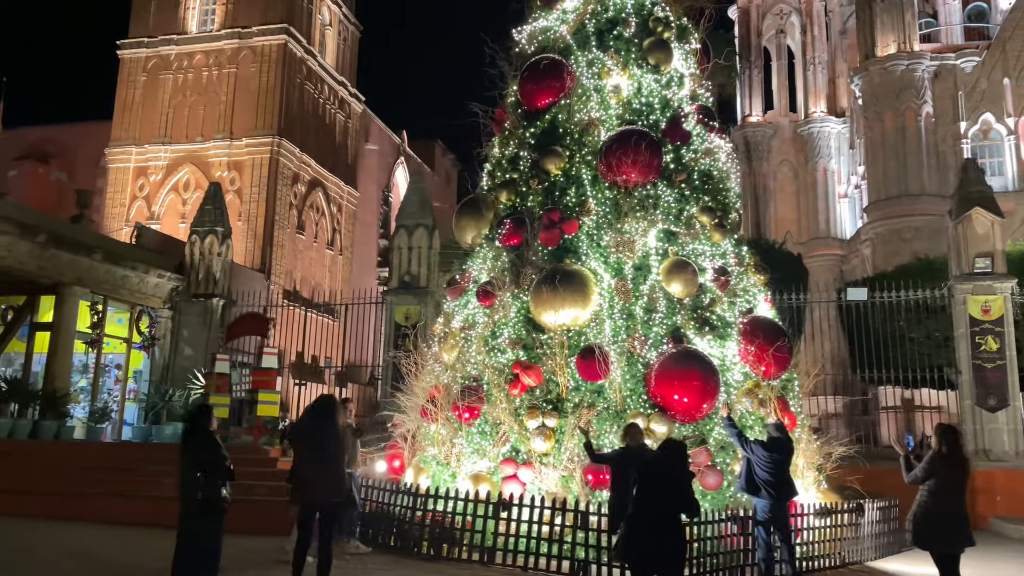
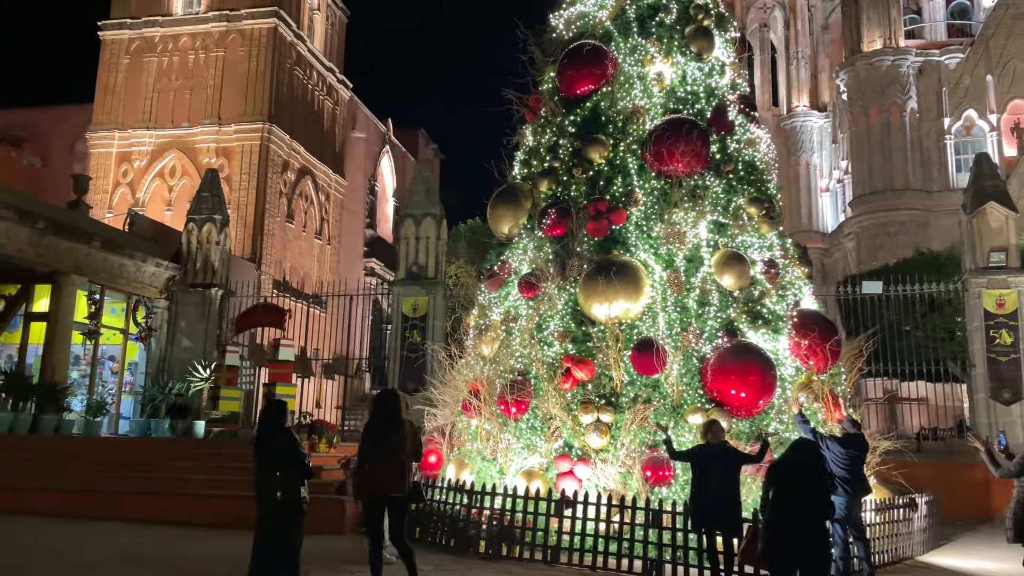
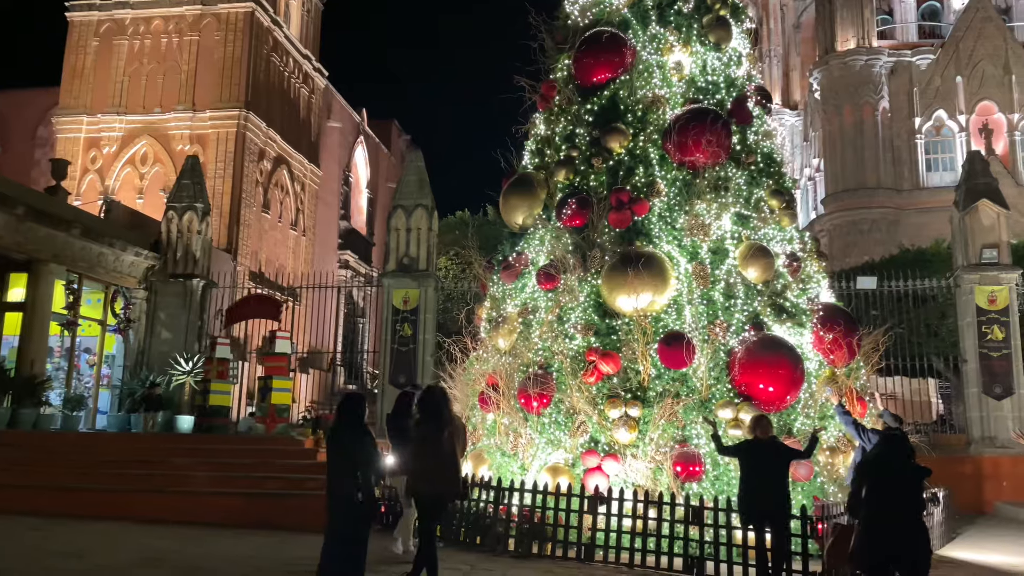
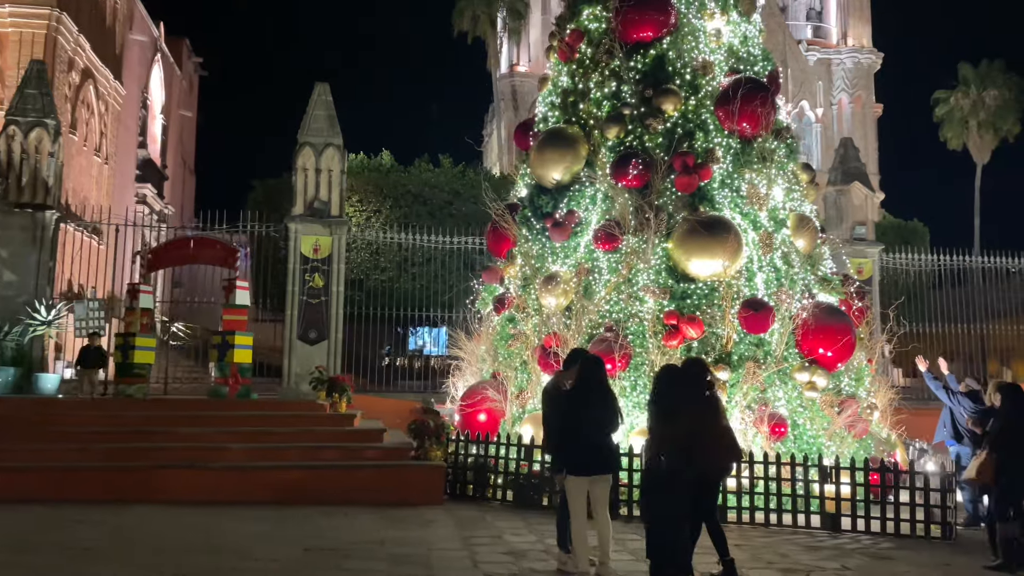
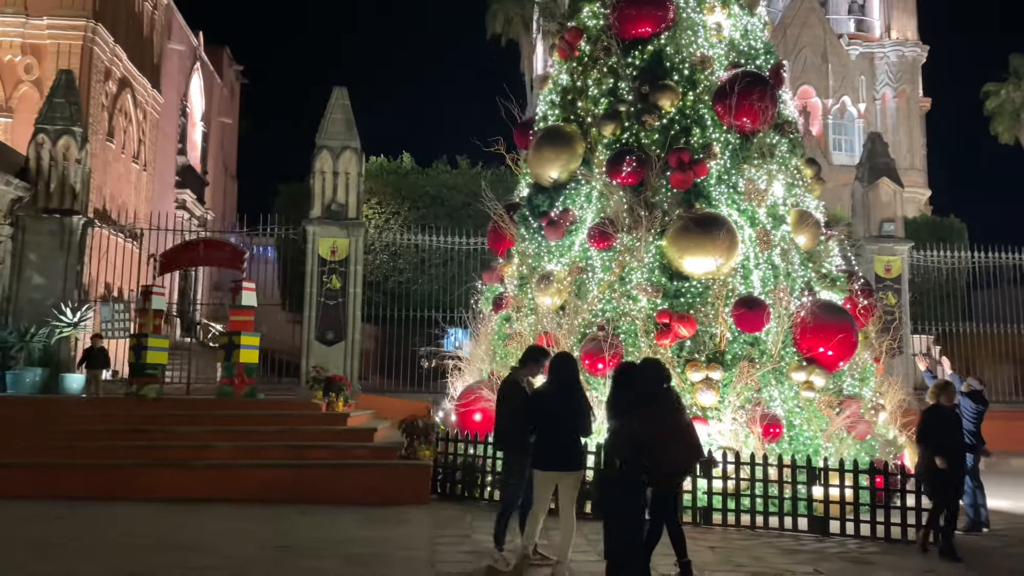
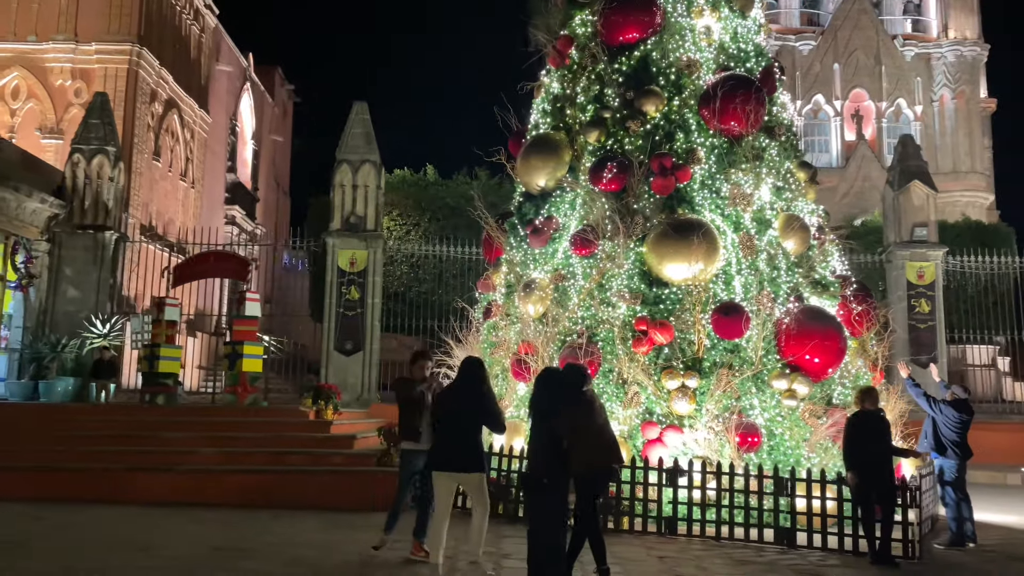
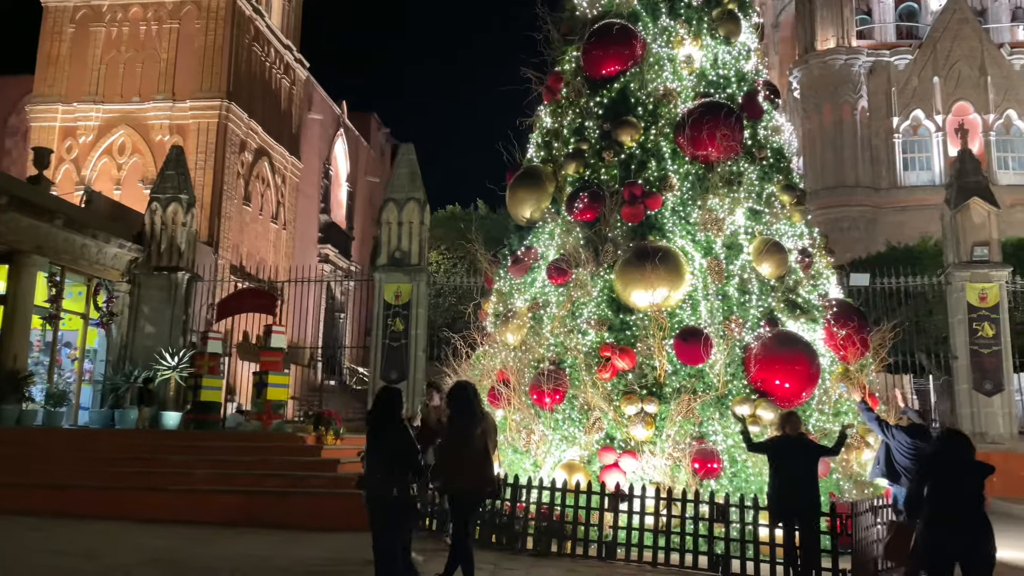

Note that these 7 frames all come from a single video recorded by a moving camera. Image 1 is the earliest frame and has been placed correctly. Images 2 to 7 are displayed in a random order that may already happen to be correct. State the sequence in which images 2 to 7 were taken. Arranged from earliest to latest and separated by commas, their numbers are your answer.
2, 3, 7, 6, 5, 4
